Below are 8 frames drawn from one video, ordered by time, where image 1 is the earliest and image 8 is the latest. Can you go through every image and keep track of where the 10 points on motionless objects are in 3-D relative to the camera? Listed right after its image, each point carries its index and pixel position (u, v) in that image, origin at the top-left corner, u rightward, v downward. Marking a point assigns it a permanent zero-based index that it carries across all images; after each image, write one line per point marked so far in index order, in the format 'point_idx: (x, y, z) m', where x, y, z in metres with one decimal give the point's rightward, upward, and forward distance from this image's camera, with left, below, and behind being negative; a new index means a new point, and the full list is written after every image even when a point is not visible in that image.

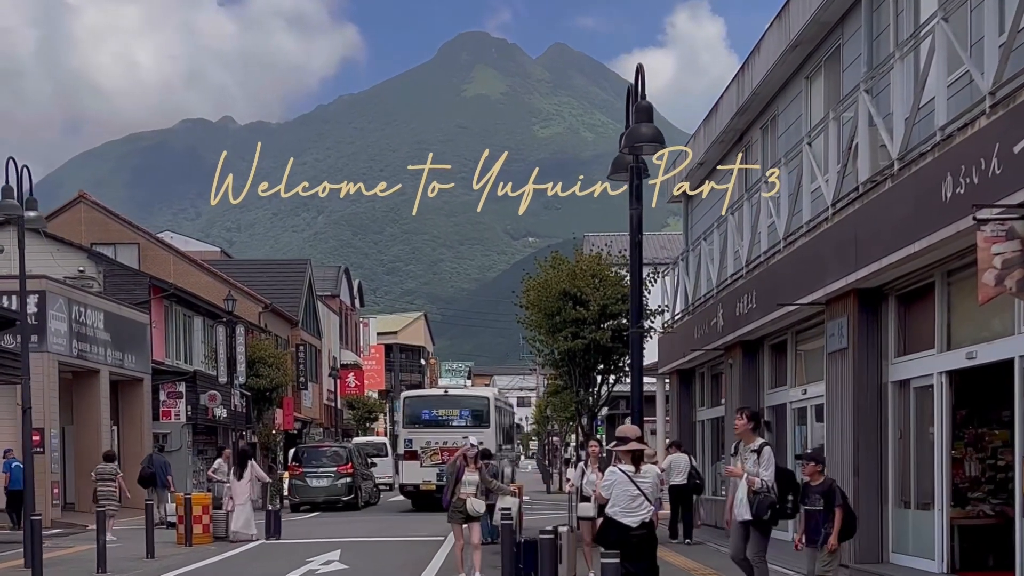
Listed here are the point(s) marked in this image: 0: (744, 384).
0: (+3.9, -1.6, +19.5) m
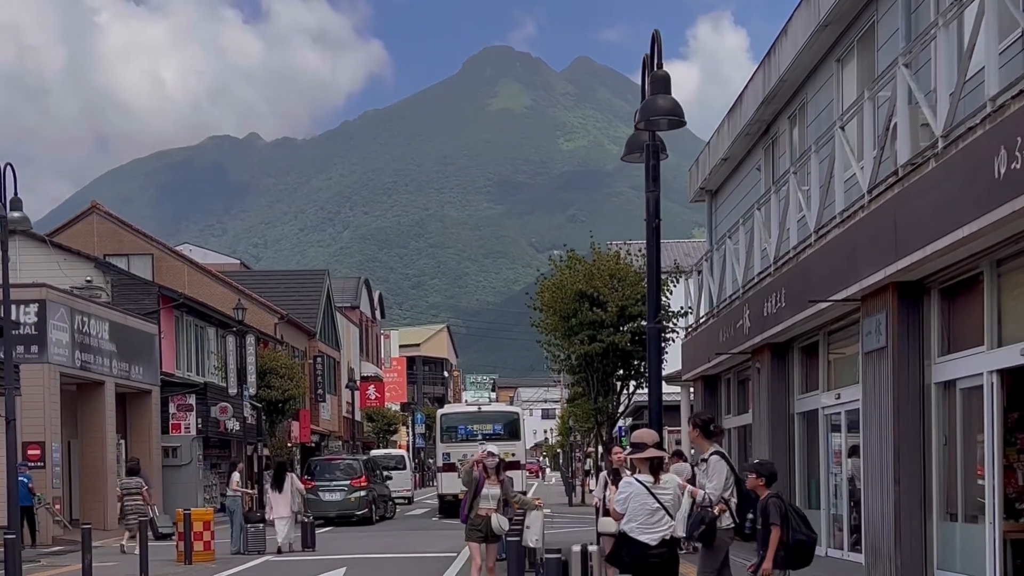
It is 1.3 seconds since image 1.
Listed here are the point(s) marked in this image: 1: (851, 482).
0: (+4.1, -1.6, +18.3) m
1: (+4.6, -2.6, +15.8) m
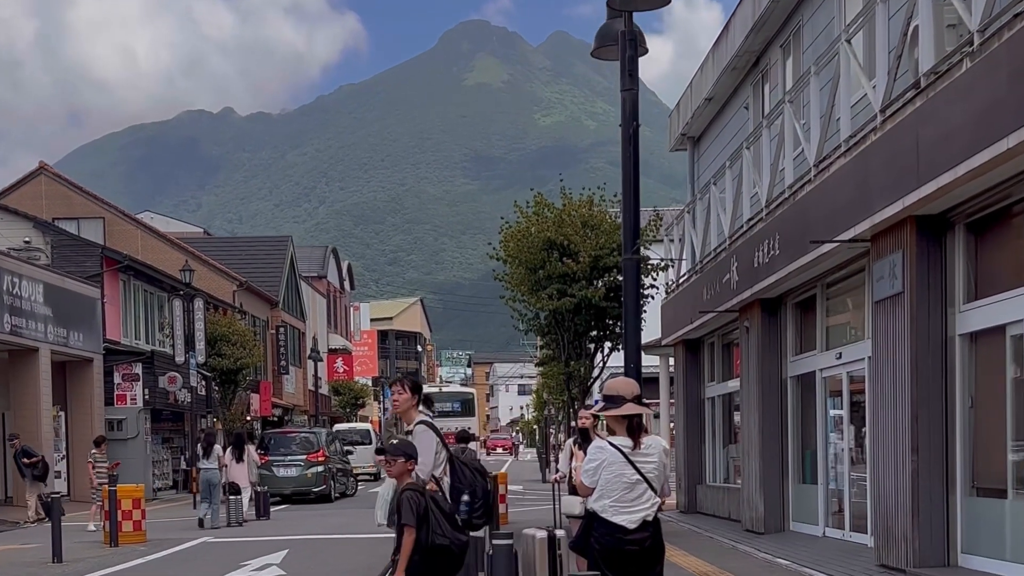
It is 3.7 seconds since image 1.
0: (+3.5, -0.8, +16.4) m
1: (+4.1, -2.0, +14.0) m
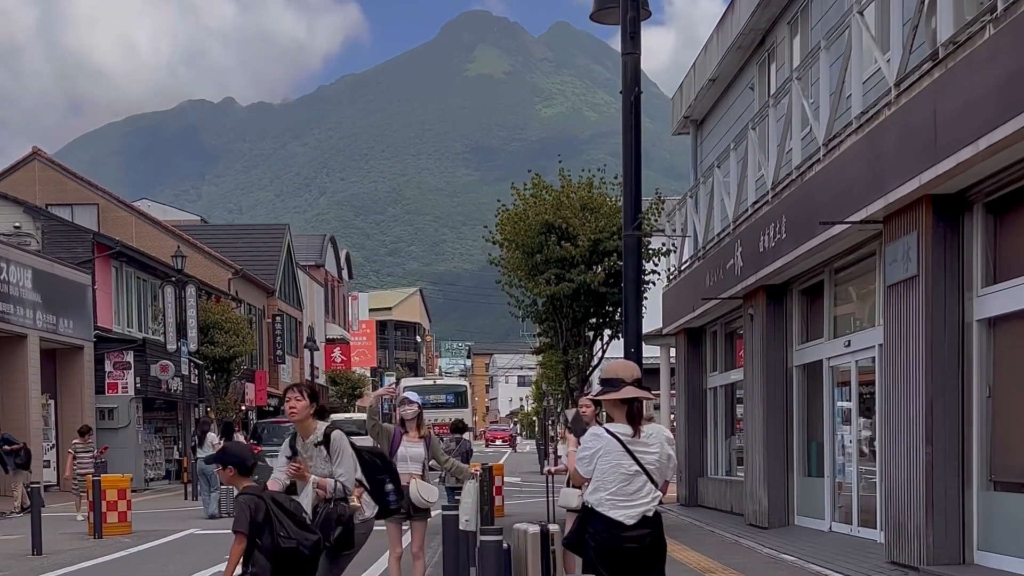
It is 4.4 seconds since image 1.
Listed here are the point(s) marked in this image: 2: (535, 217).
0: (+3.5, -0.6, +15.9) m
1: (+4.0, -1.8, +13.4) m
2: (+0.4, +1.2, +18.6) m
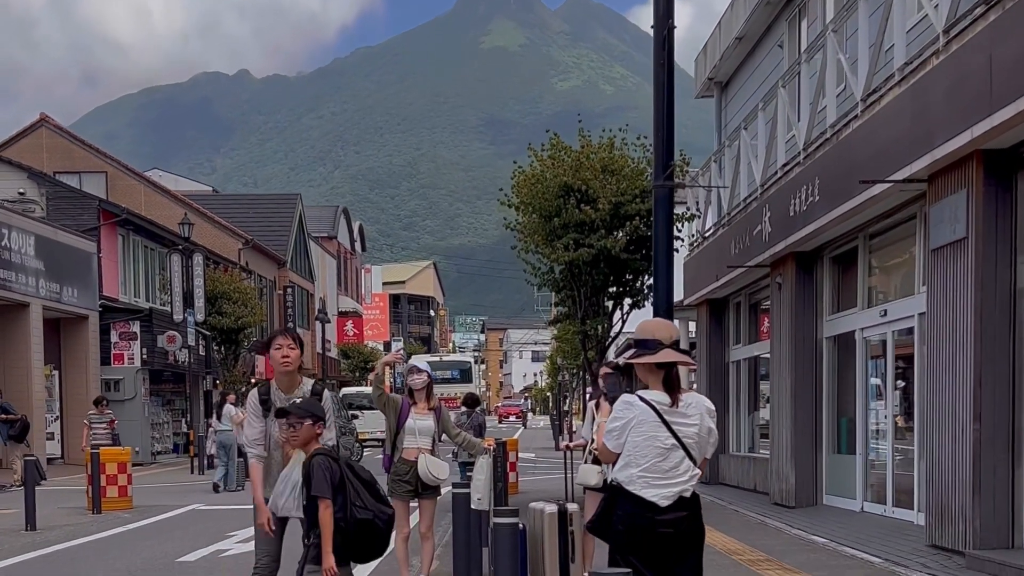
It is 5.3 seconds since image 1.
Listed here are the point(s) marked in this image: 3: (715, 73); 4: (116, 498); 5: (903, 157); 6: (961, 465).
0: (+3.7, -0.2, +15.1) m
1: (+4.2, -1.4, +12.7) m
2: (+0.6, +1.7, +17.8) m
3: (+3.5, +3.7, +19.9) m
4: (-6.1, -3.2, +17.9) m
5: (+3.6, +1.2, +10.6) m
6: (+3.8, -1.5, +9.9) m
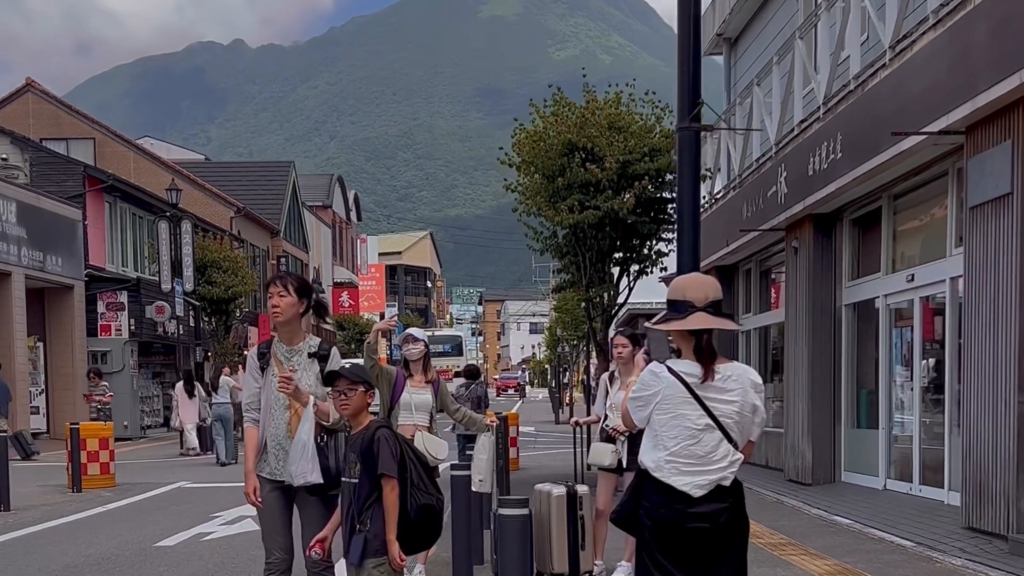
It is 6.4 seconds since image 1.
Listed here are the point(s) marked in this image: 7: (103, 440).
0: (+3.7, +0.2, +14.2) m
1: (+4.2, -1.1, +11.8) m
2: (+0.6, +2.2, +16.9) m
3: (+3.4, +4.2, +19.0) m
4: (-6.1, -2.7, +17.1) m
5: (+3.6, +1.5, +9.8) m
6: (+3.8, -1.2, +9.1) m
7: (-6.0, -2.2, +17.0) m
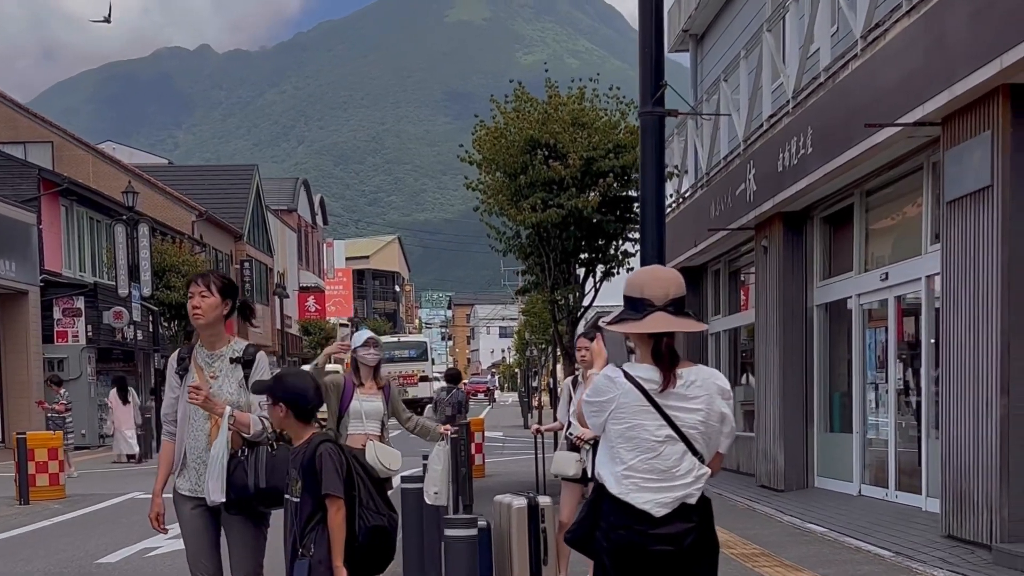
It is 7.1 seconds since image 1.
0: (+3.2, +0.2, +13.8) m
1: (+3.8, -1.0, +11.5) m
2: (+0.1, +2.1, +16.4) m
3: (+2.9, +4.2, +18.6) m
4: (-6.6, -2.8, +16.4) m
5: (+3.3, +1.5, +9.4) m
6: (+3.5, -1.2, +8.7) m
7: (-6.5, -2.3, +16.4) m
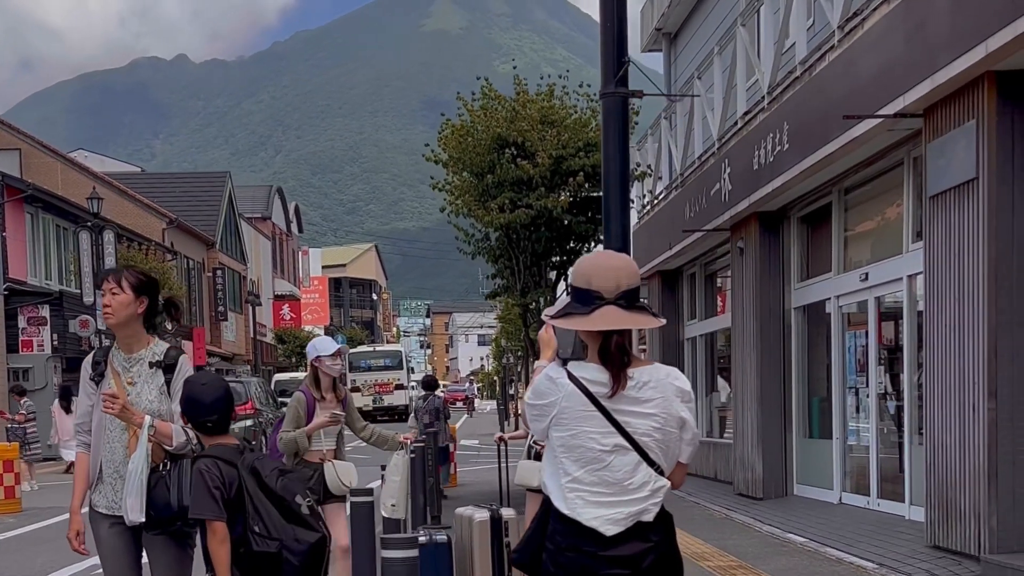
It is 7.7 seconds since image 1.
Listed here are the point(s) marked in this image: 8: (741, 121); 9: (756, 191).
0: (+2.9, +0.2, +13.4) m
1: (+3.5, -1.0, +11.1) m
2: (-0.3, +2.1, +16.0) m
3: (+2.4, +4.1, +18.2) m
4: (-6.9, -2.9, +15.9) m
5: (+3.0, +1.5, +9.0) m
6: (+3.3, -1.2, +8.3) m
7: (-6.9, -2.4, +15.8) m
8: (+2.6, +1.9, +13.2) m
9: (+2.6, +1.0, +12.4) m
